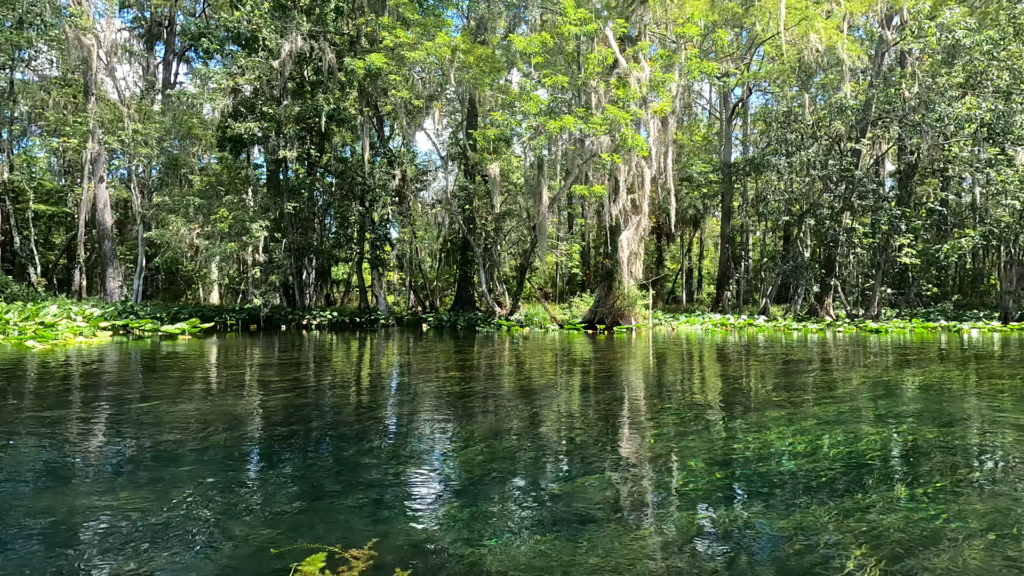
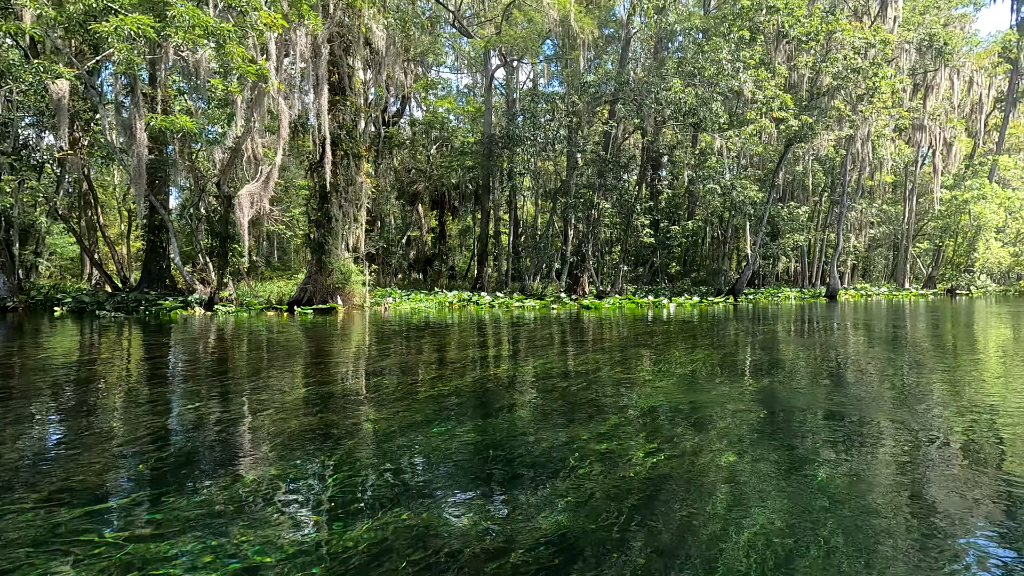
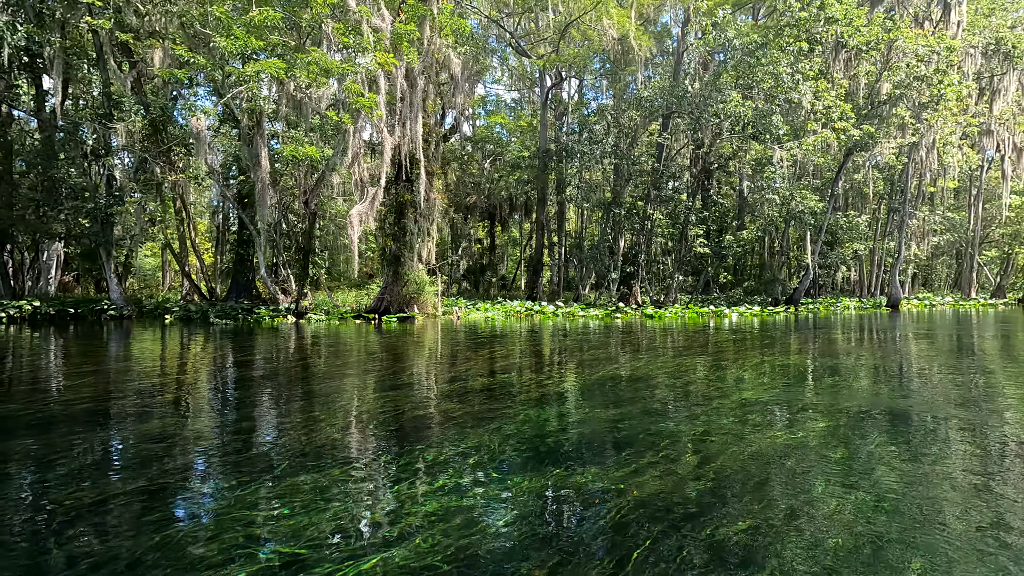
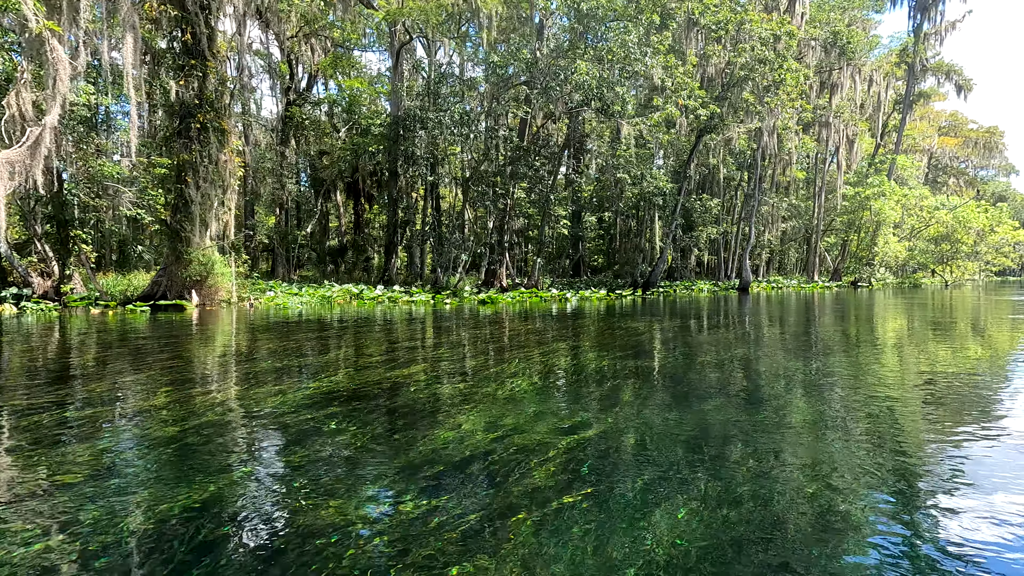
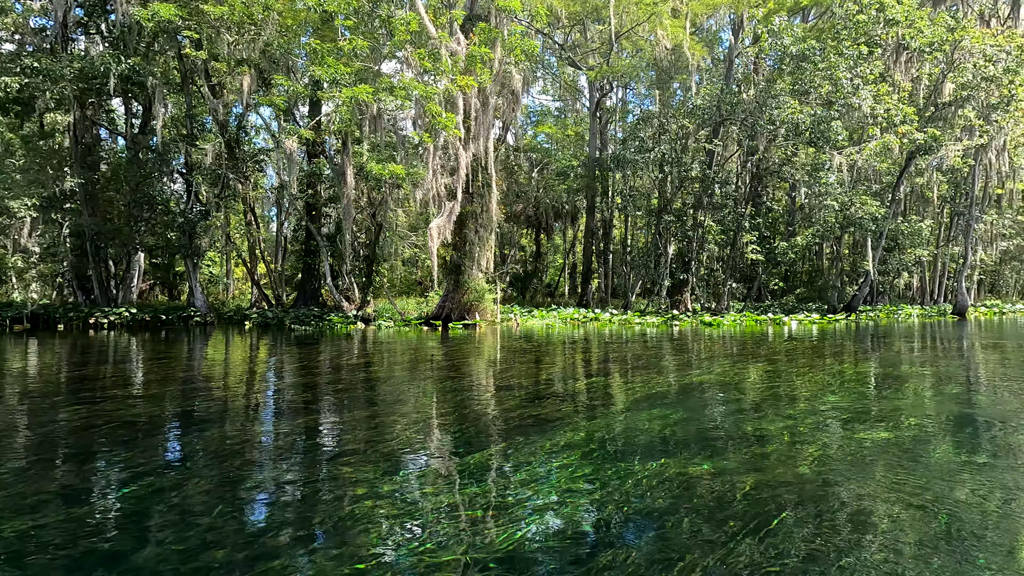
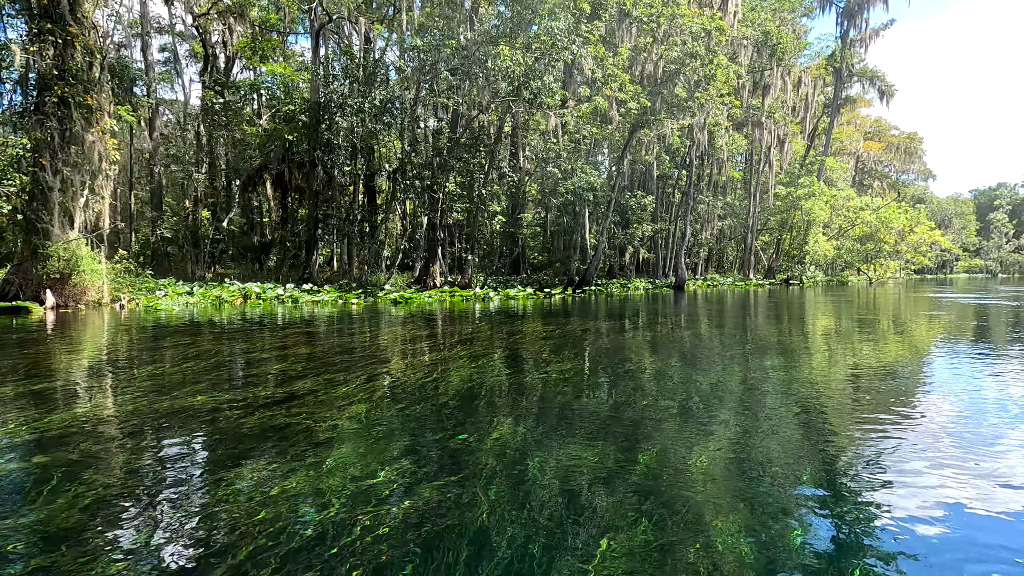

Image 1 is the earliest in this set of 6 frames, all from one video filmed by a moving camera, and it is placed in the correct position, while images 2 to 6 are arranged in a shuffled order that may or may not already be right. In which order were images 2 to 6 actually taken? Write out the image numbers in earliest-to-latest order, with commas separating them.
5, 3, 2, 4, 6
